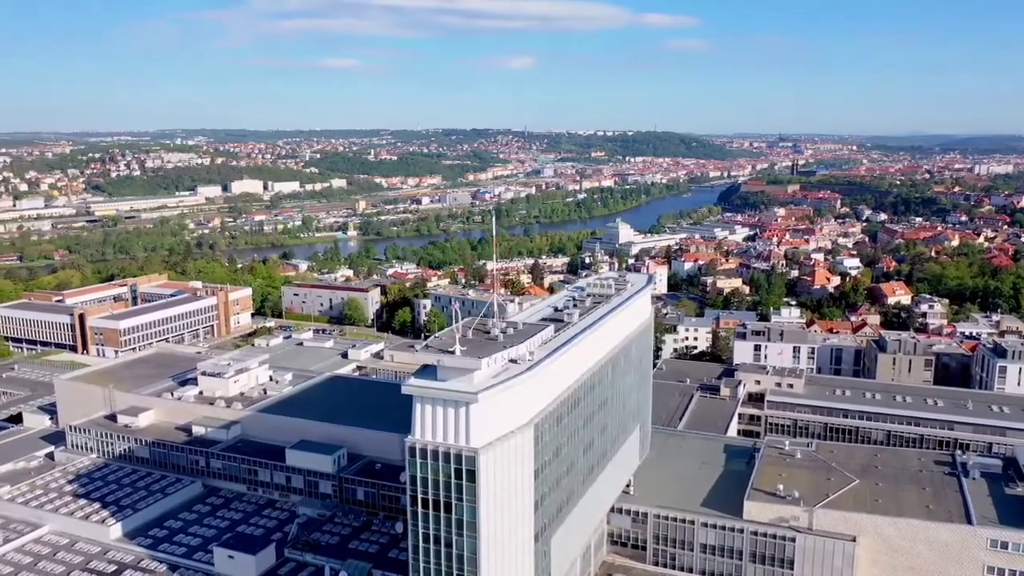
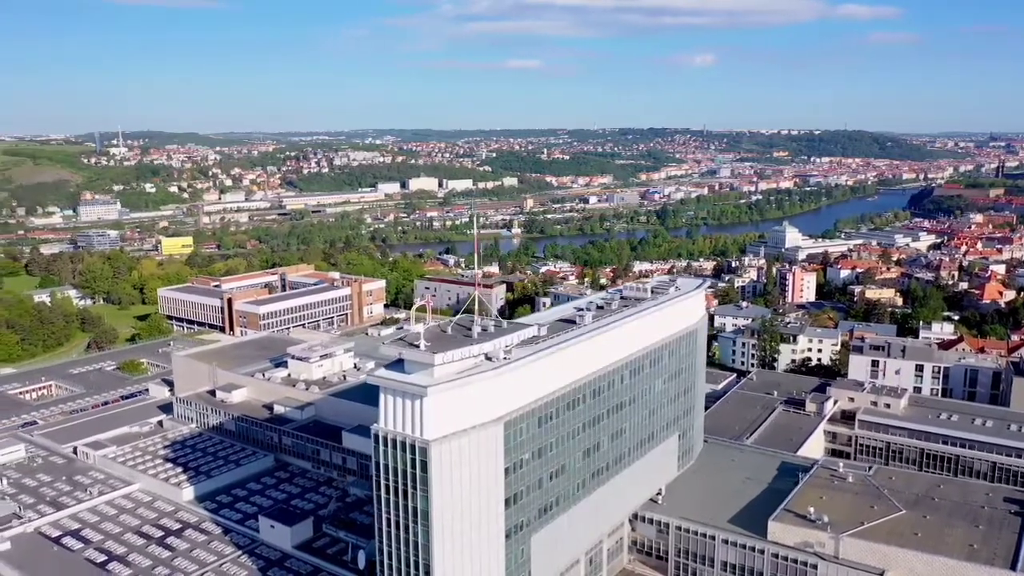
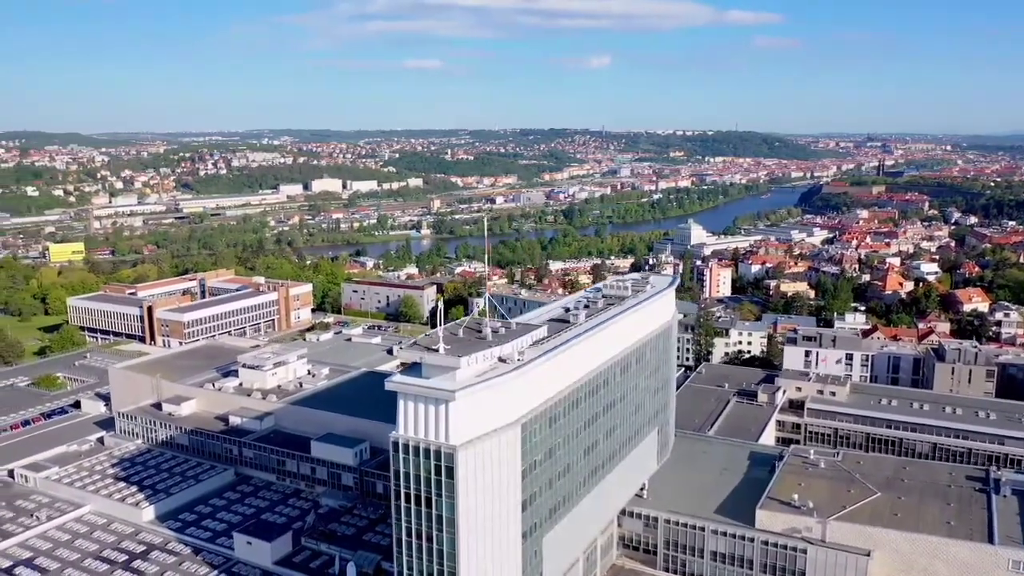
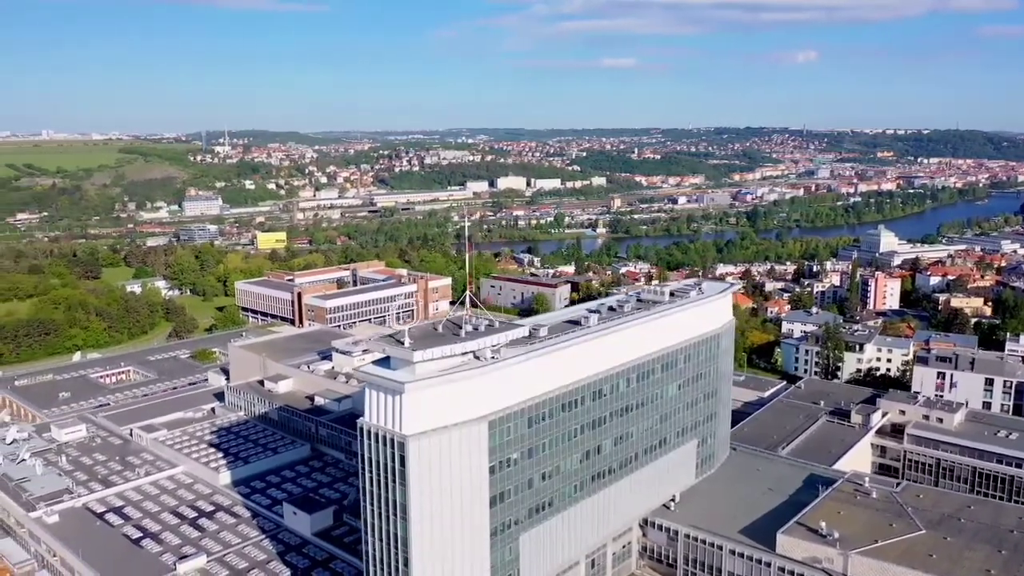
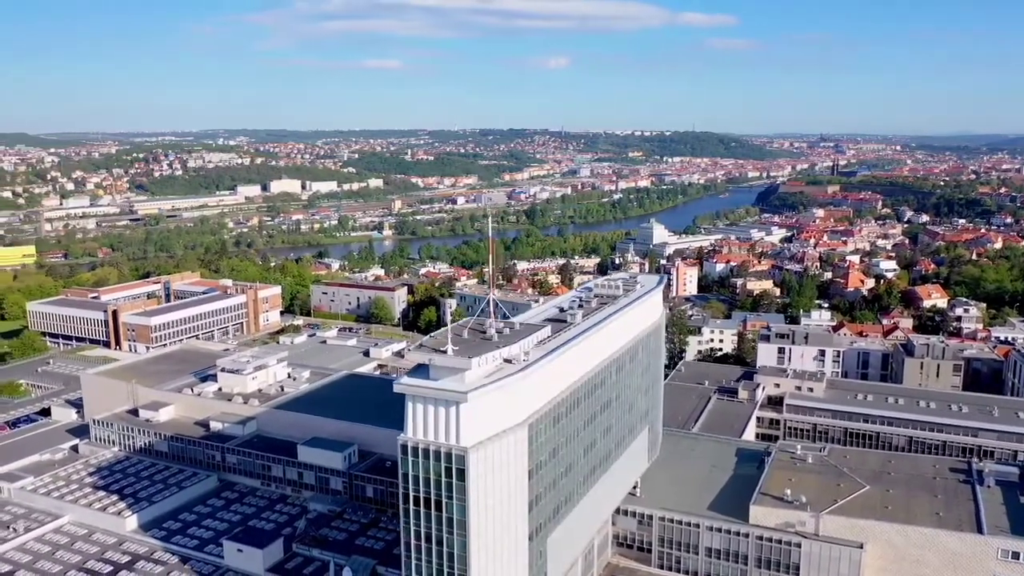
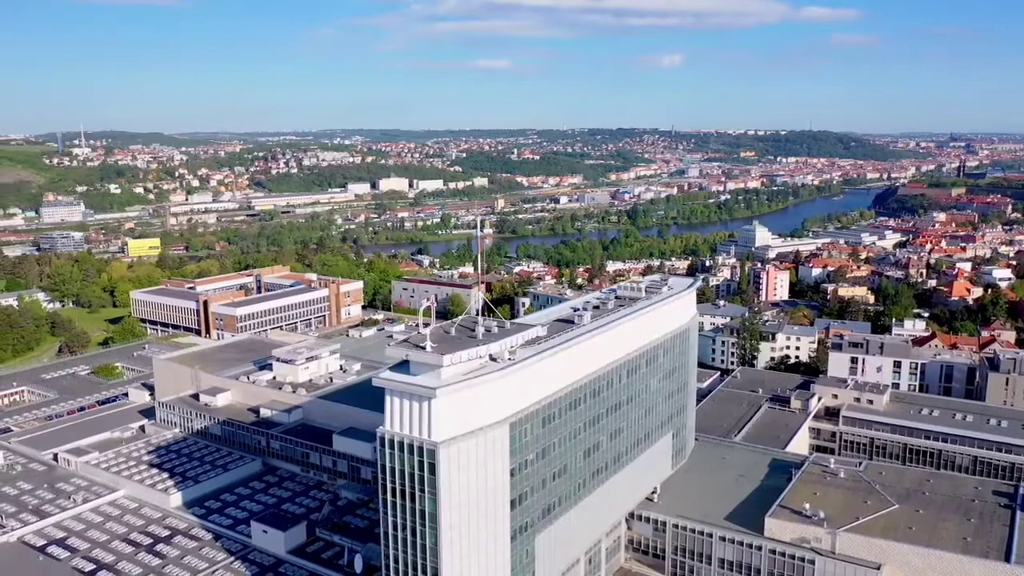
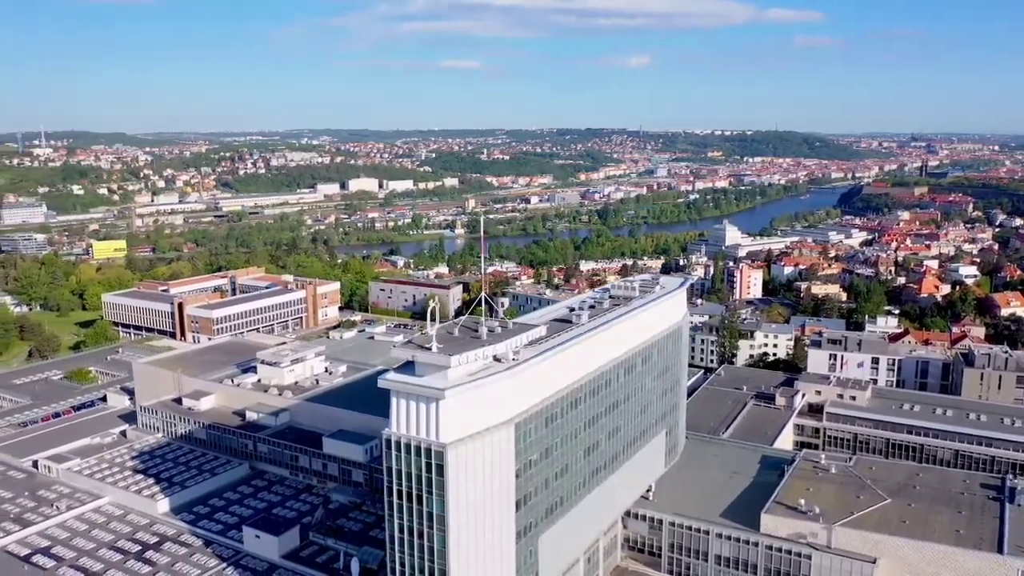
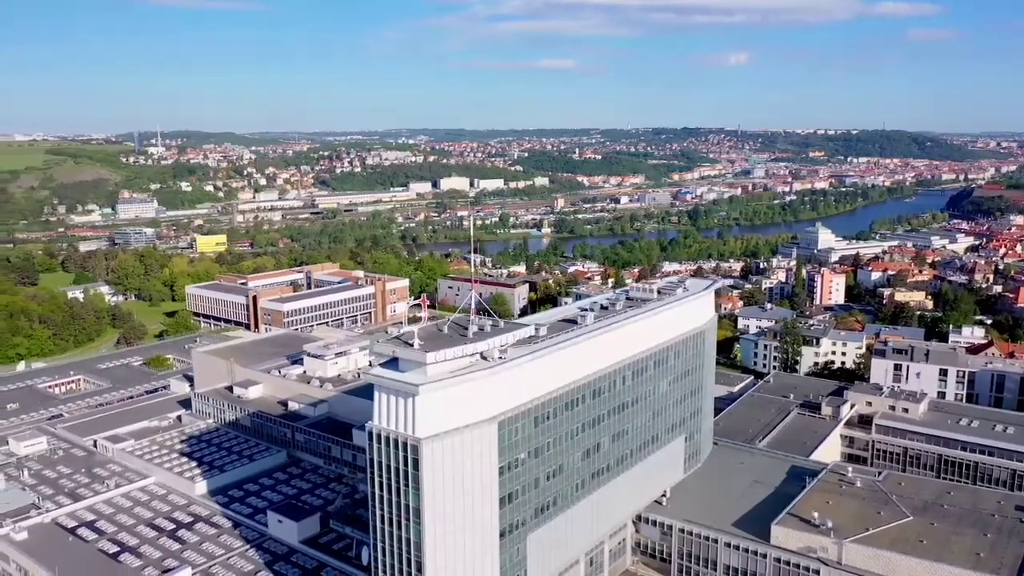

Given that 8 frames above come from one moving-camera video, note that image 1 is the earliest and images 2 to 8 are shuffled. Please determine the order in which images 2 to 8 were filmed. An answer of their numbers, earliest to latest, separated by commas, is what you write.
5, 3, 7, 6, 2, 8, 4
